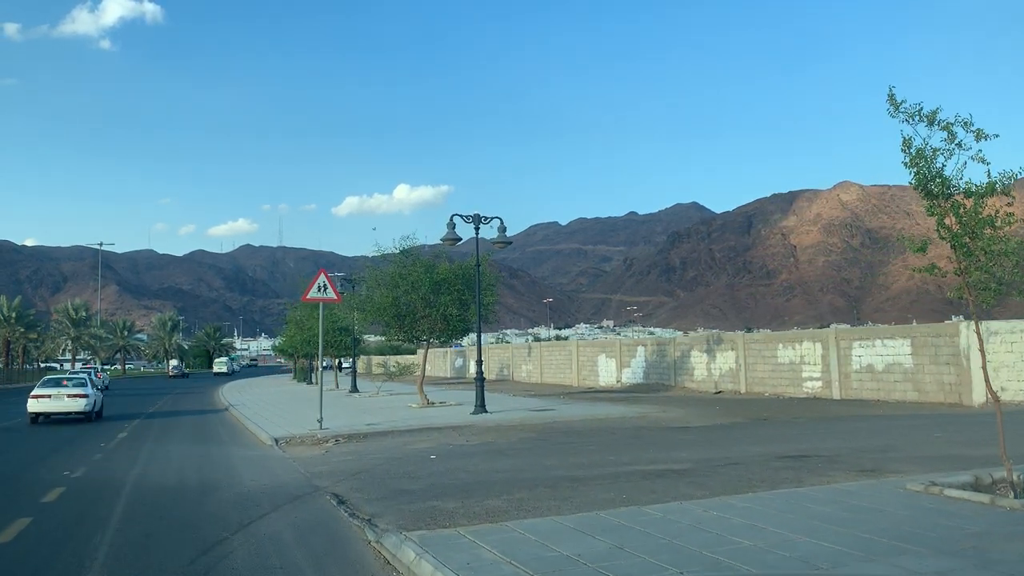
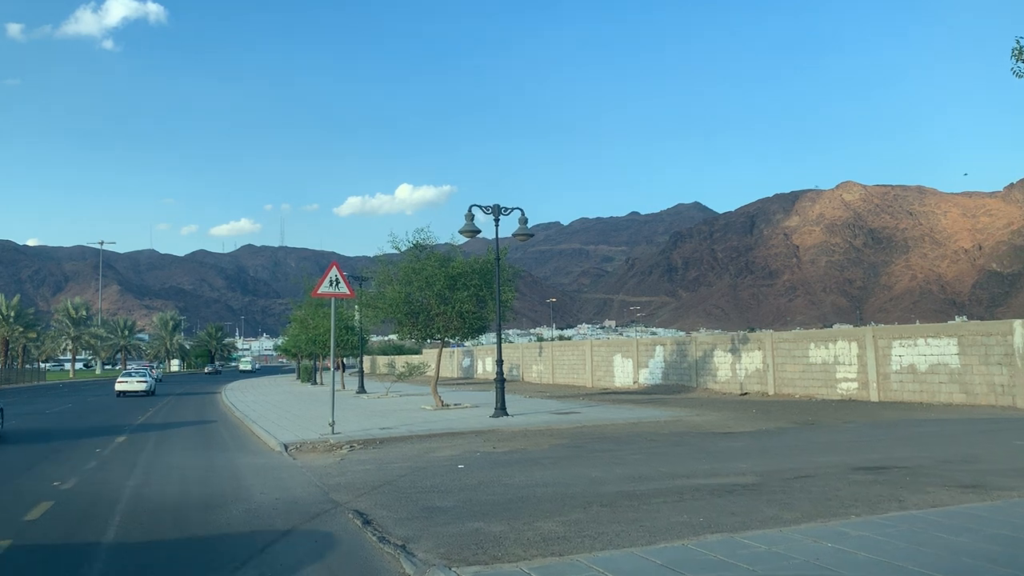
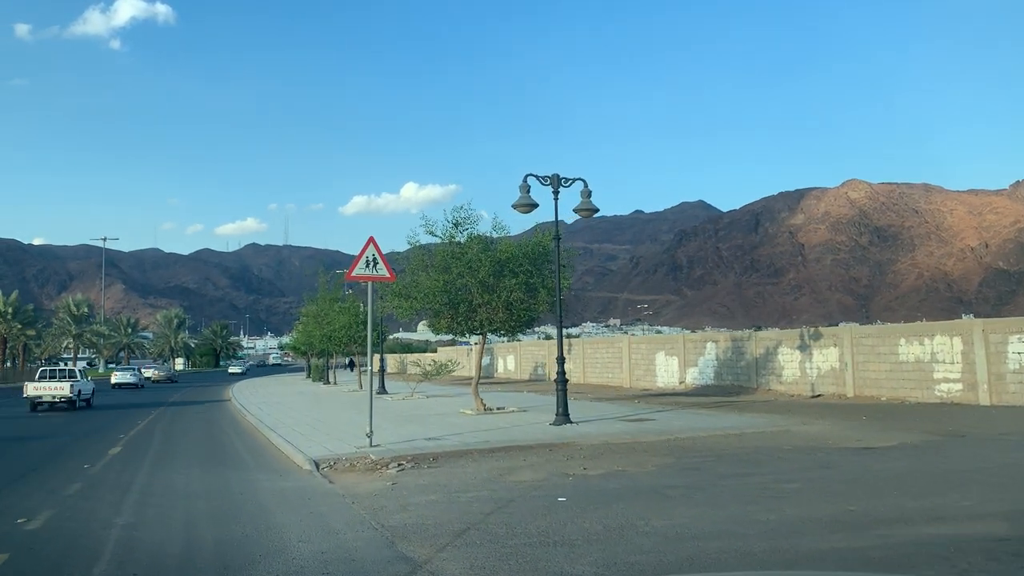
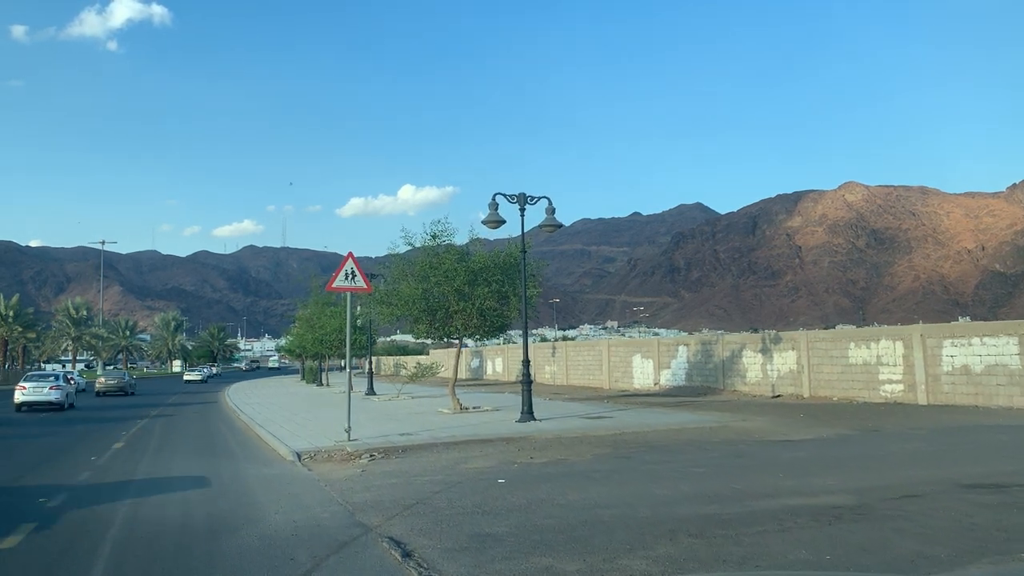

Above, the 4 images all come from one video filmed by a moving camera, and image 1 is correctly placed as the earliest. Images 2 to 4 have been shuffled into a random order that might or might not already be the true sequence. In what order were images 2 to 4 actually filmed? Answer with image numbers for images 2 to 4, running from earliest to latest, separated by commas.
2, 4, 3
